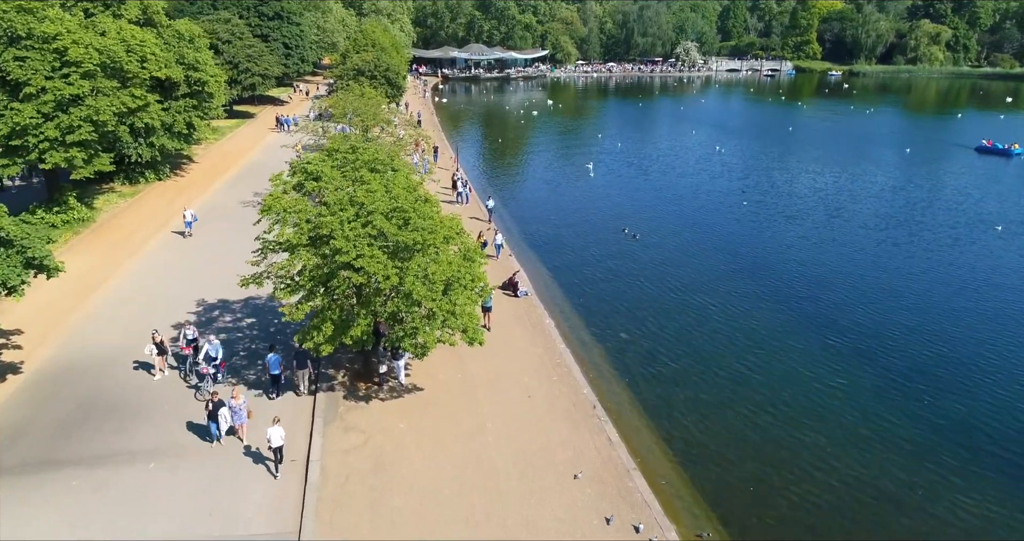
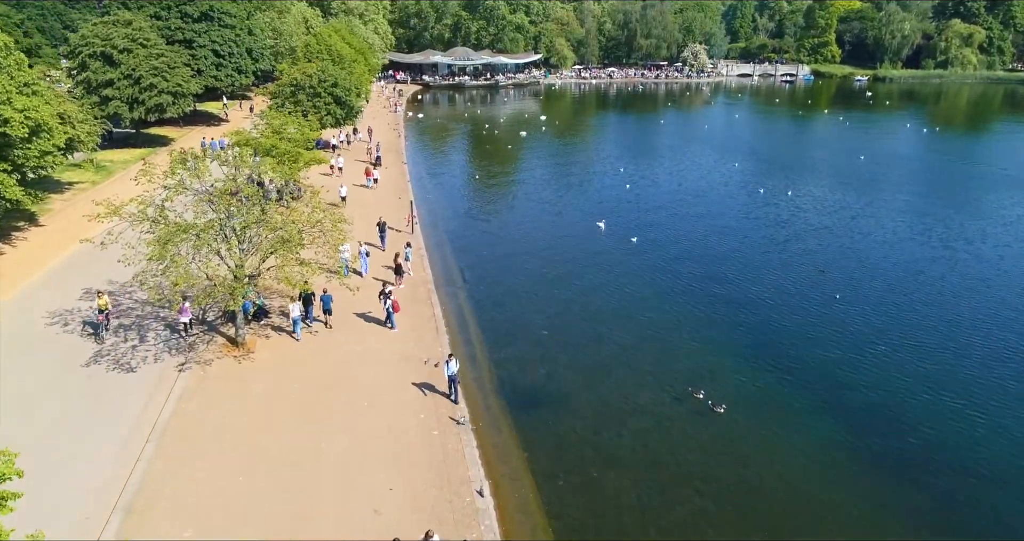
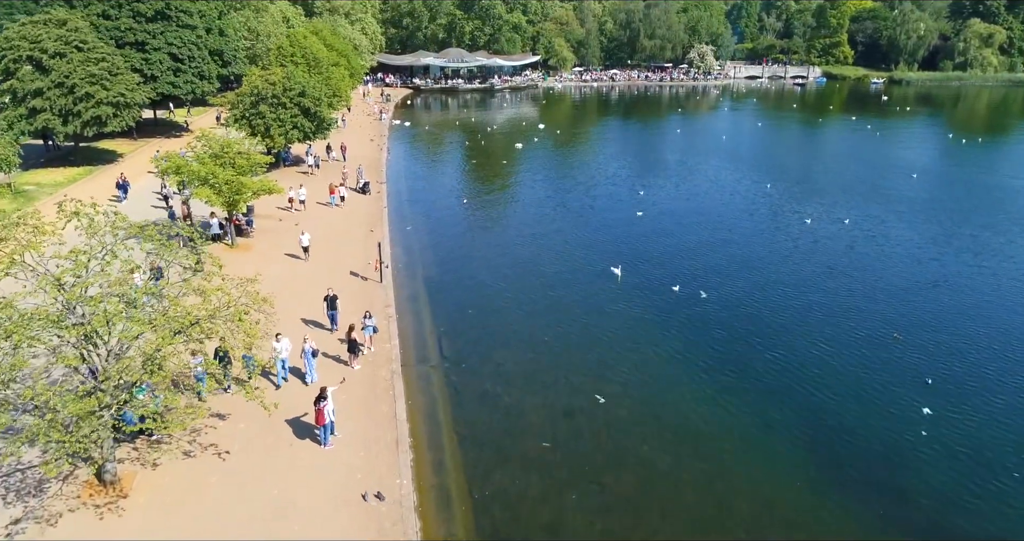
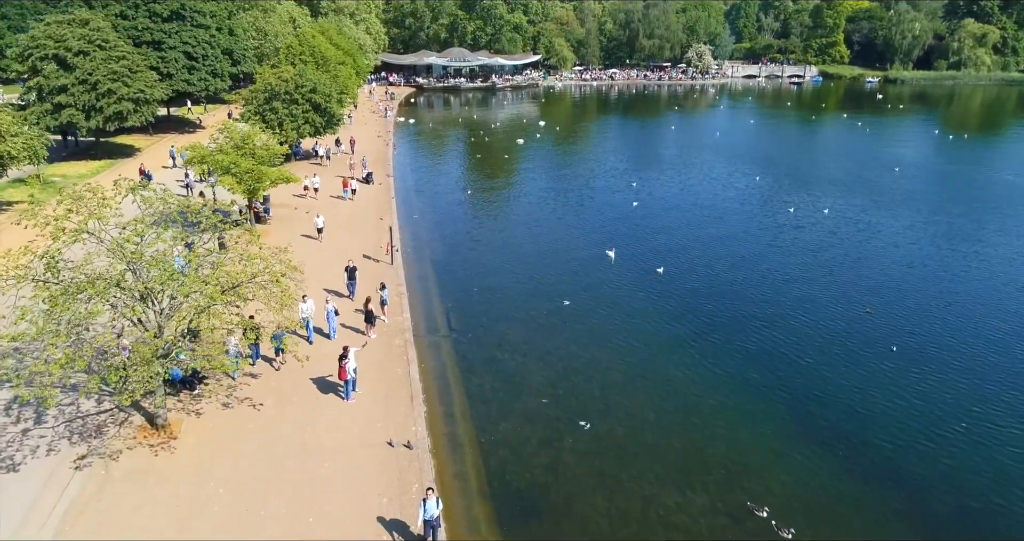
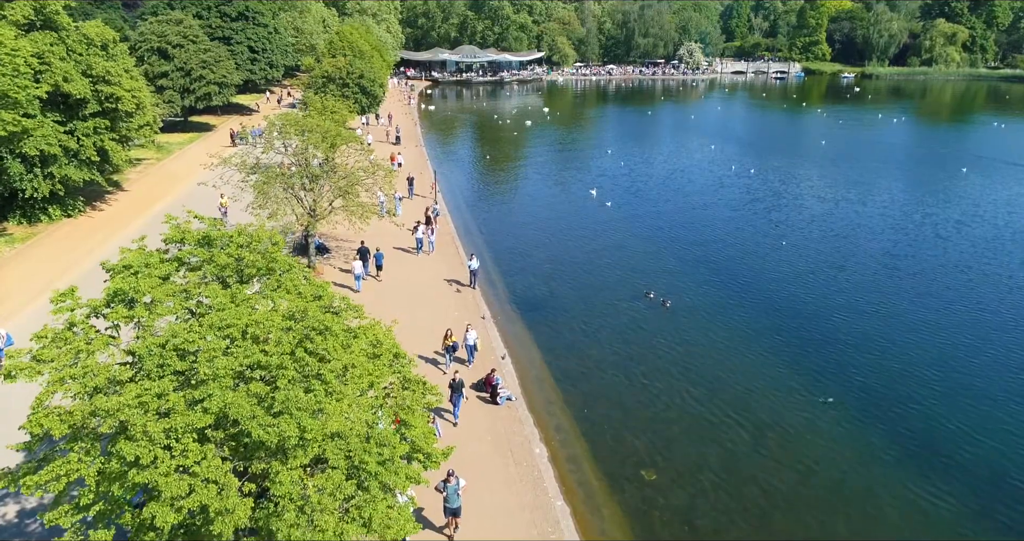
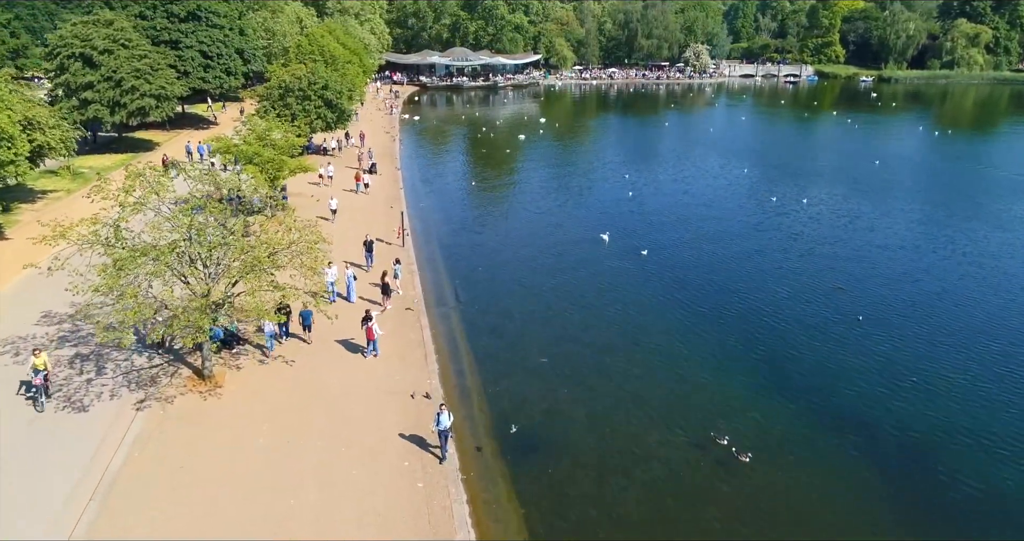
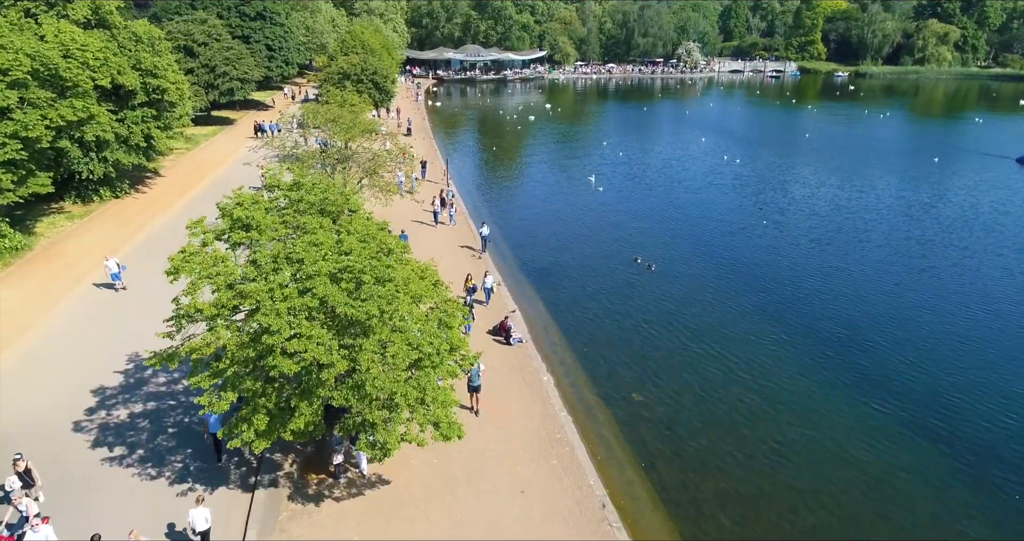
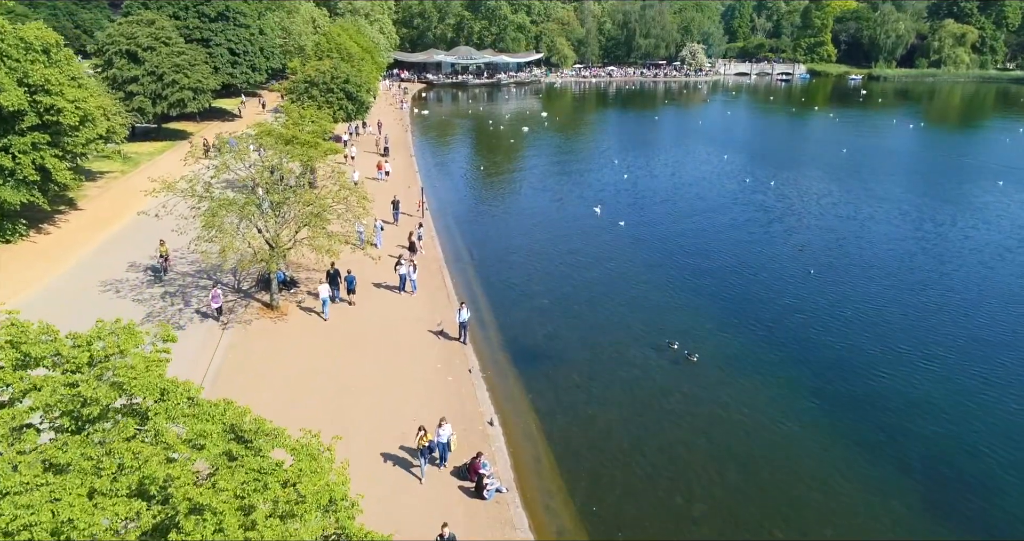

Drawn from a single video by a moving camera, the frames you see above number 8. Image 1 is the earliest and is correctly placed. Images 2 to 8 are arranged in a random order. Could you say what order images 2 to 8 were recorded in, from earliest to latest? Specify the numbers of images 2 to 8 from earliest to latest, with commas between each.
7, 5, 8, 2, 6, 4, 3
